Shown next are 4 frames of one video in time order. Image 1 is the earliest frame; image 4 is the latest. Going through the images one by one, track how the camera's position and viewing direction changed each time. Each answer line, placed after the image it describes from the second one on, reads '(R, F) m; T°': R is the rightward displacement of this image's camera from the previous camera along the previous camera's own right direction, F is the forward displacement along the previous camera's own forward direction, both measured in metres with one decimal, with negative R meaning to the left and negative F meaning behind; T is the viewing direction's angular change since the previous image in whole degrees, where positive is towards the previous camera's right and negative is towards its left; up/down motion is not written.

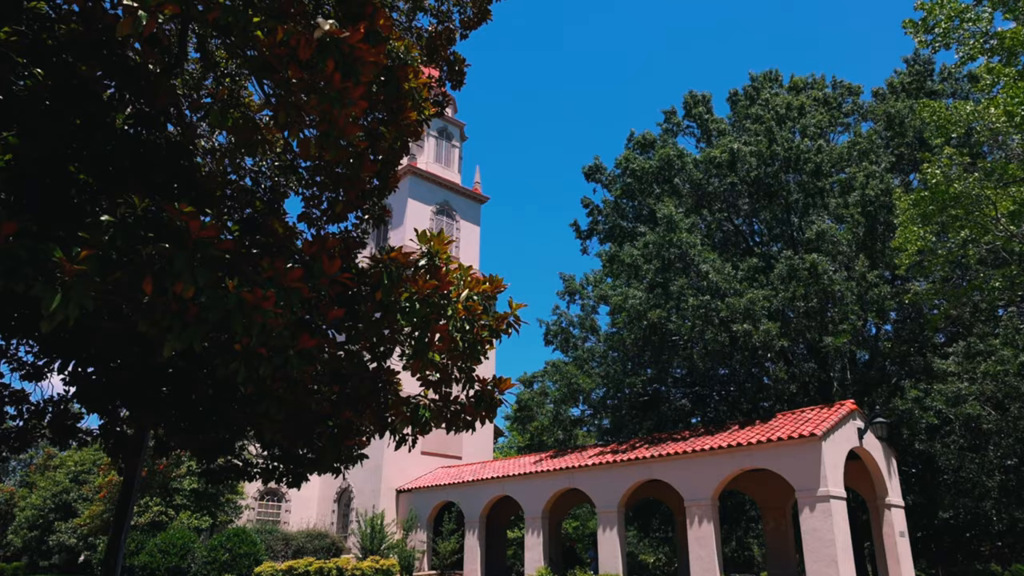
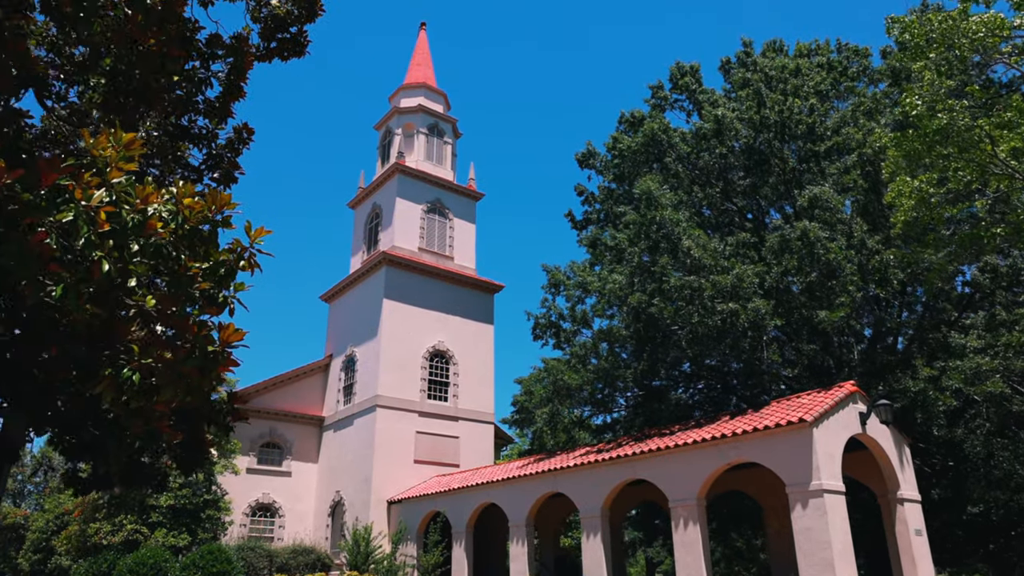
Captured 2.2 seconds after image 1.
(+1.8, +1.5) m; -3°
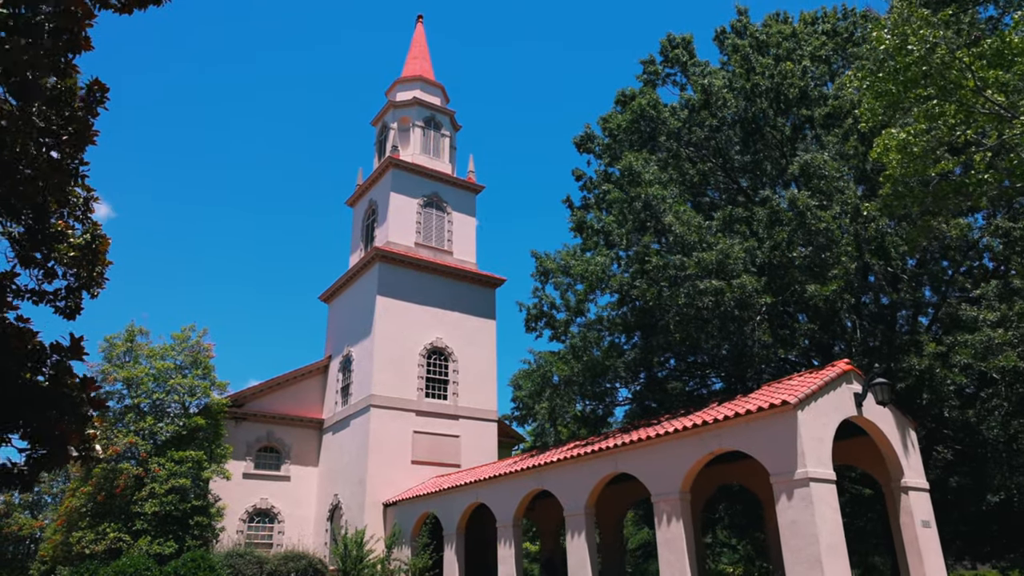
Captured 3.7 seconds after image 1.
(+1.4, +1.0) m; -3°
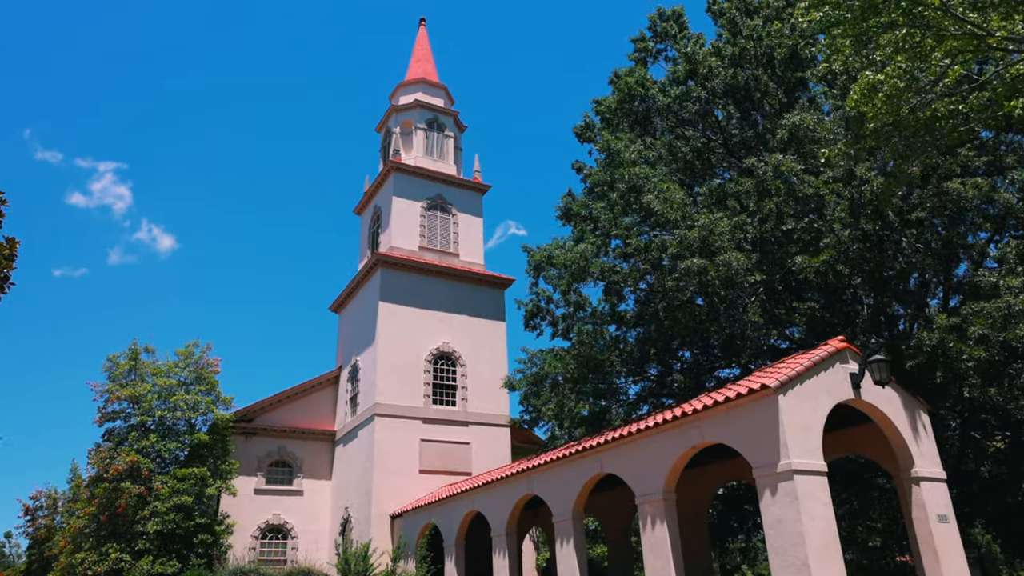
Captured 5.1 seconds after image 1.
(+1.6, +1.0) m; -4°
